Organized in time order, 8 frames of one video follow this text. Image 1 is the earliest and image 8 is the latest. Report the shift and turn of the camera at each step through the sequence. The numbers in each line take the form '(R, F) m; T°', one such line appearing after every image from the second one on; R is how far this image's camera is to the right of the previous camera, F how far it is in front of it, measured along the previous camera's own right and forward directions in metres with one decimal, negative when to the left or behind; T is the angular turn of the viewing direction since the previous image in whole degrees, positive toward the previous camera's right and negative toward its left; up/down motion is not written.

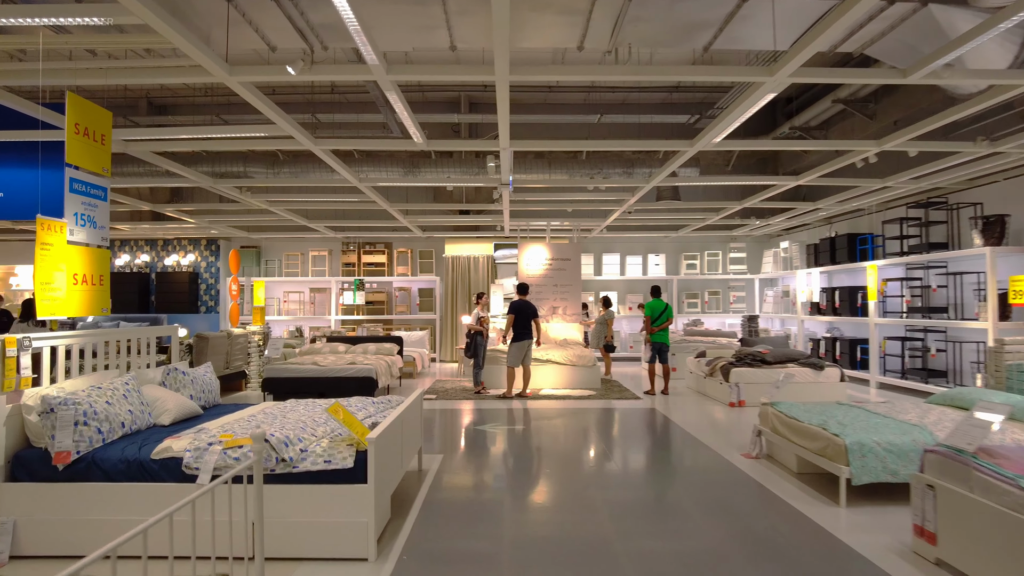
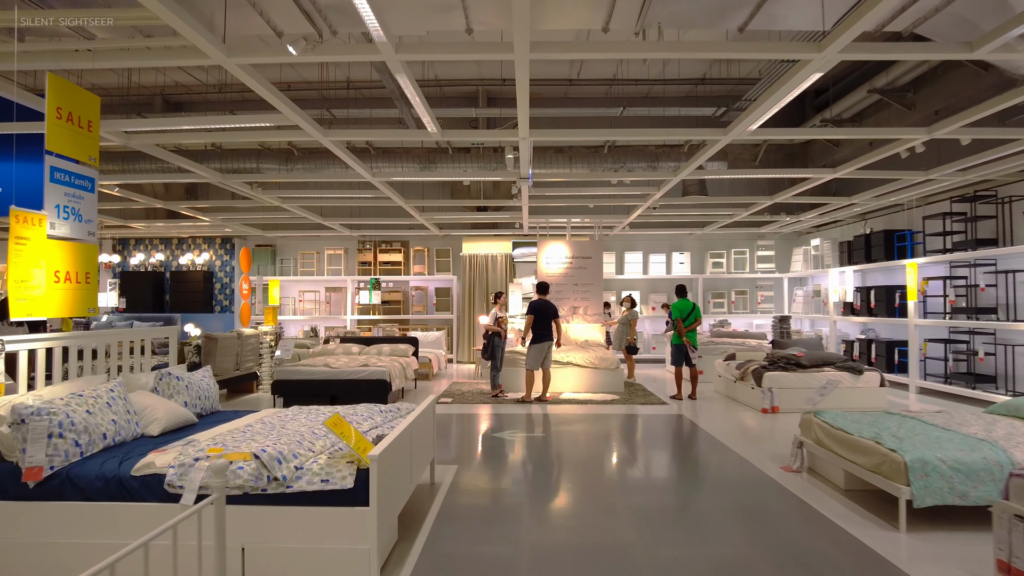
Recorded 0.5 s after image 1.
(0.0, +0.3) m; -2°
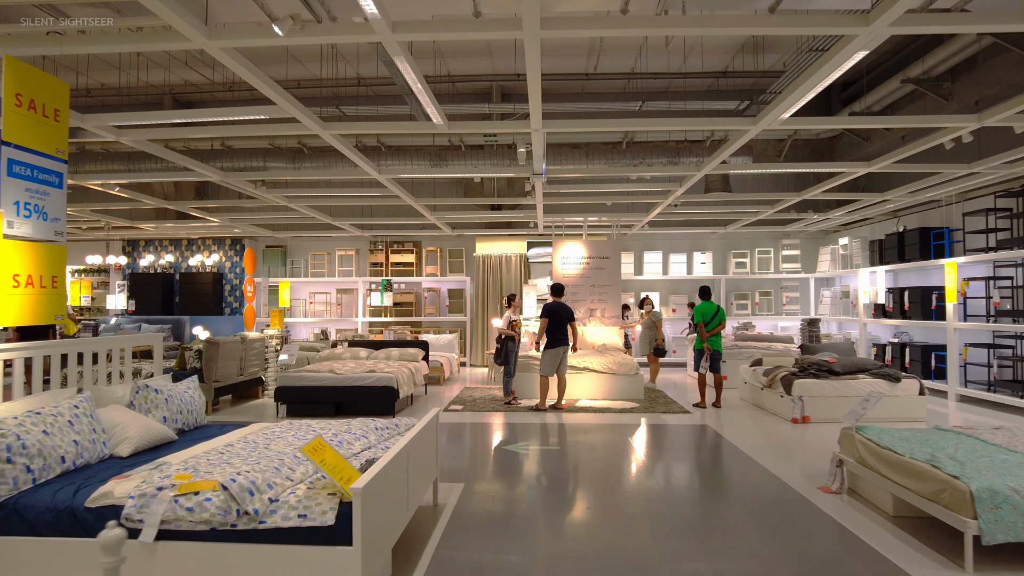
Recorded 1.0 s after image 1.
(0.0, +0.3) m; -1°
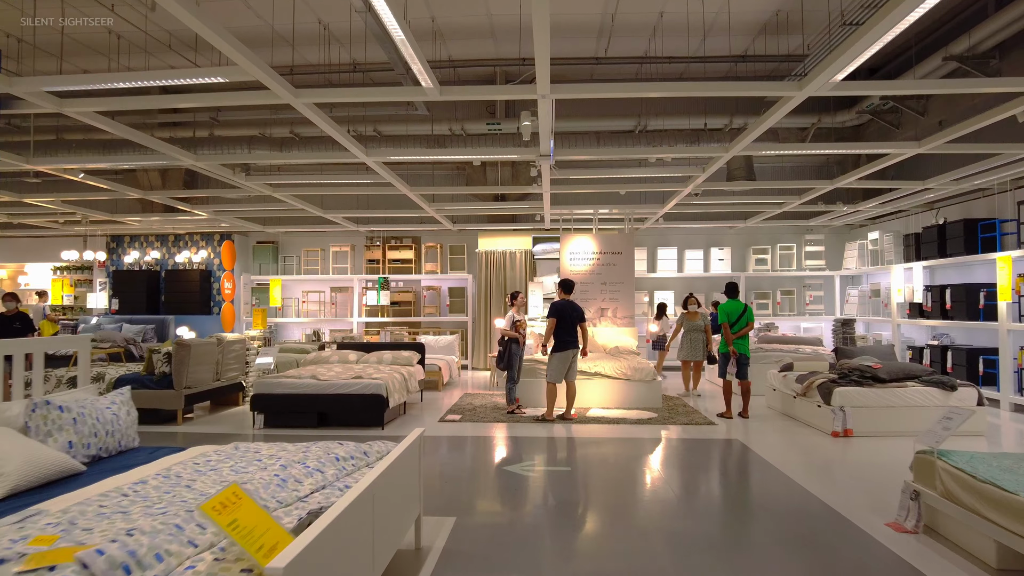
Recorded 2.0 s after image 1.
(0.0, +0.7) m; -1°
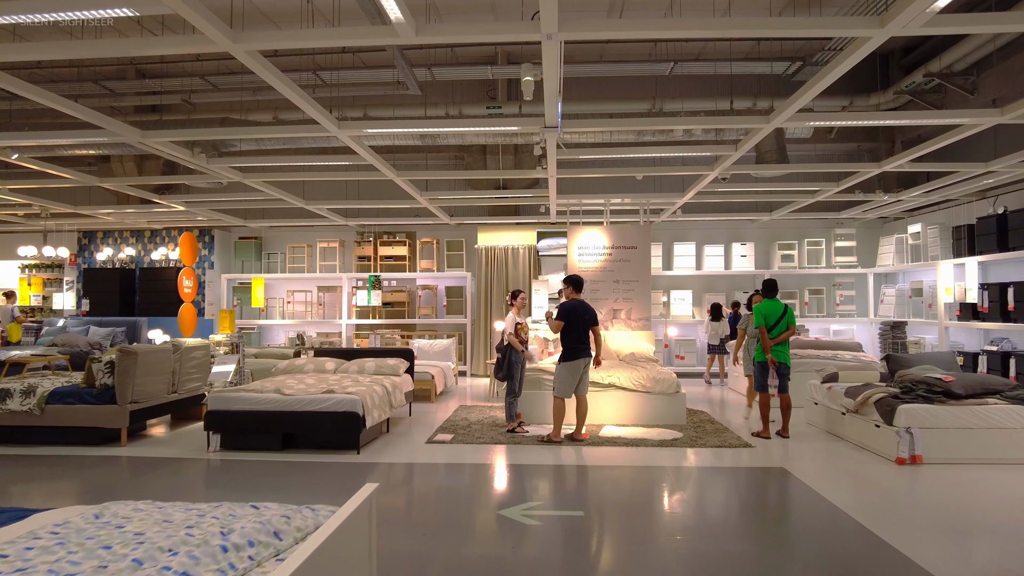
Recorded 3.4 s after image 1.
(0.0, +0.9) m; 0°
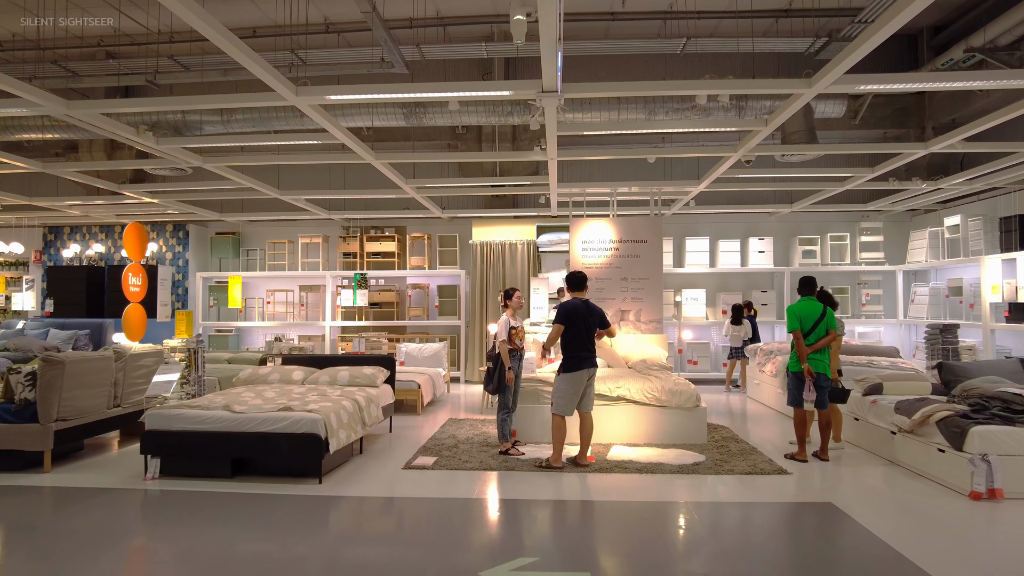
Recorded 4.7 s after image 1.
(+0.1, +0.8) m; 0°
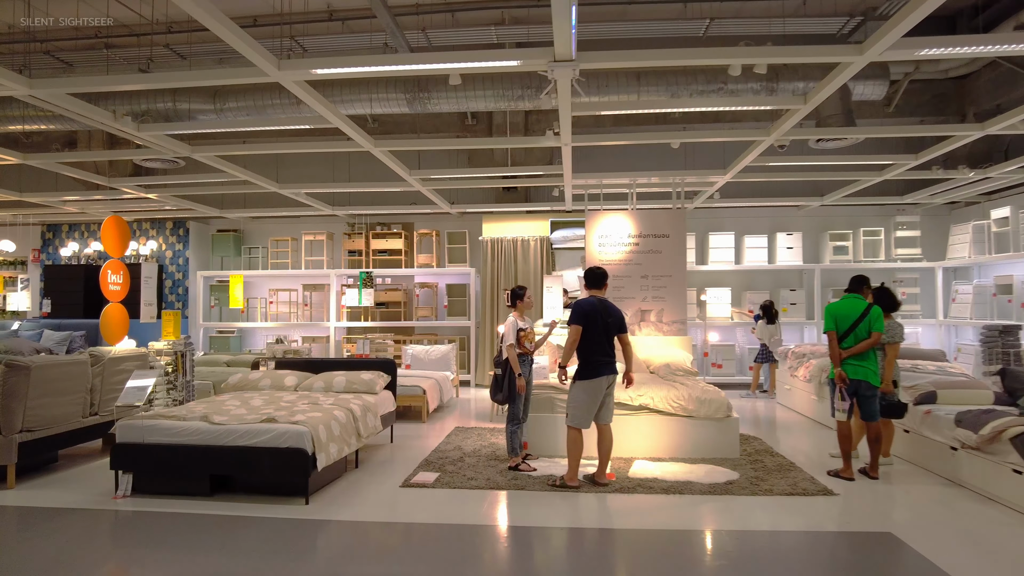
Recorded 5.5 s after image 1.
(0.0, +0.5) m; -1°
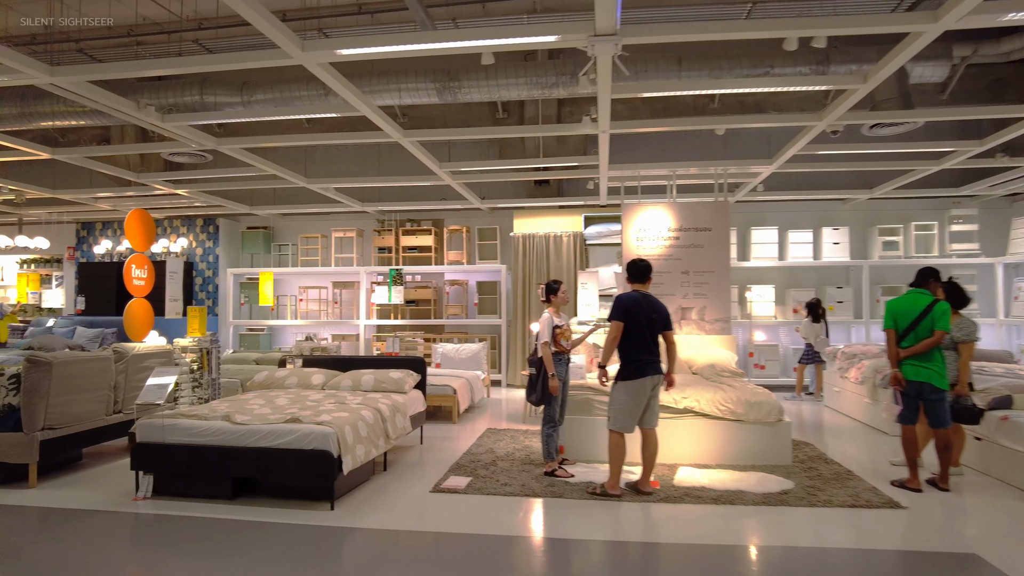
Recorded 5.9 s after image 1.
(0.0, +0.2) m; -3°
